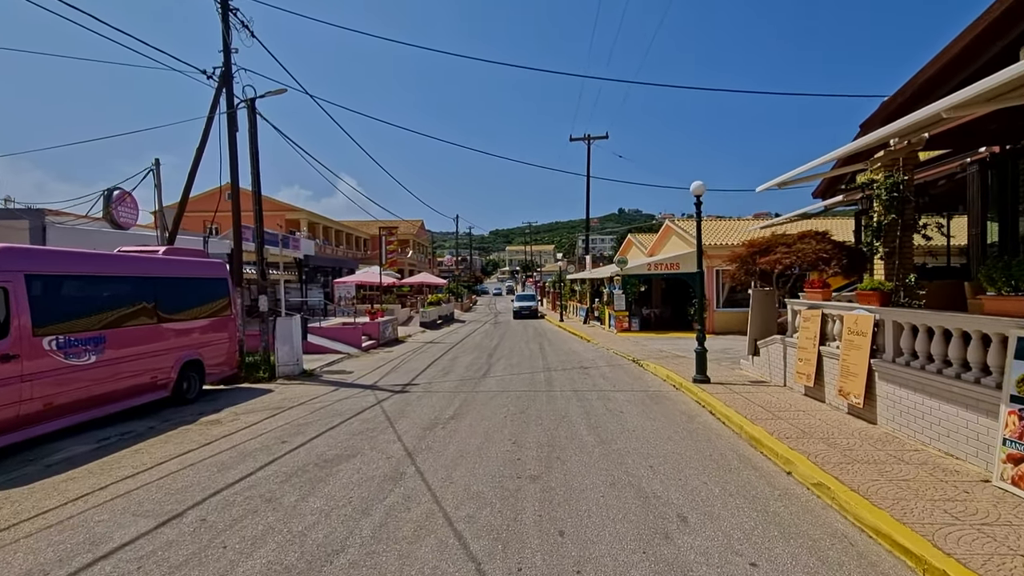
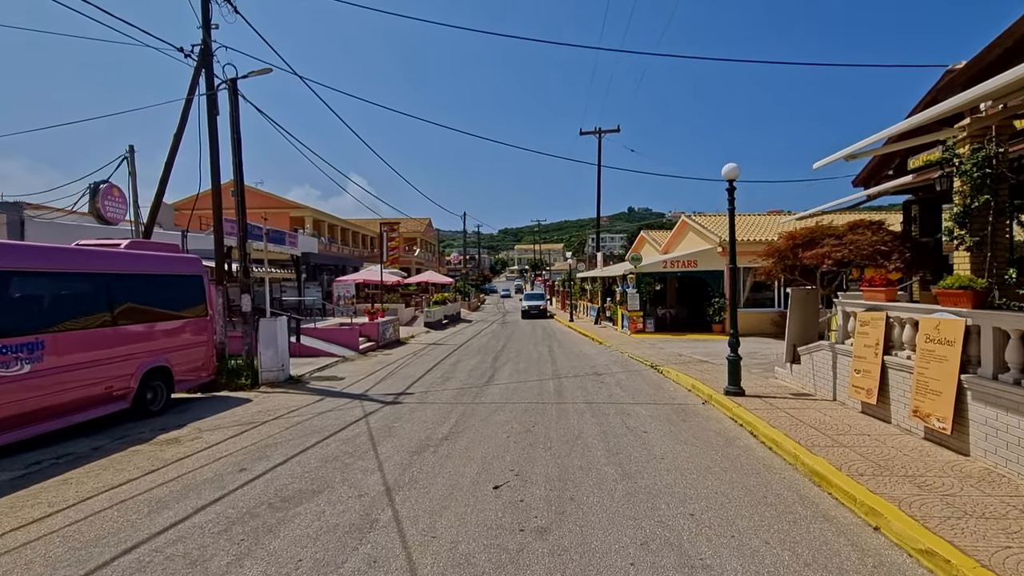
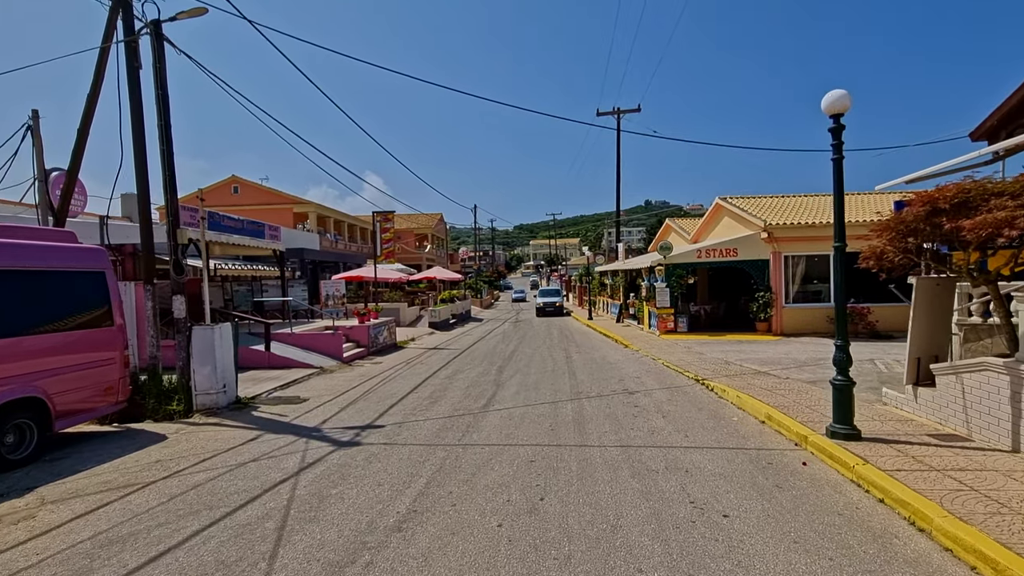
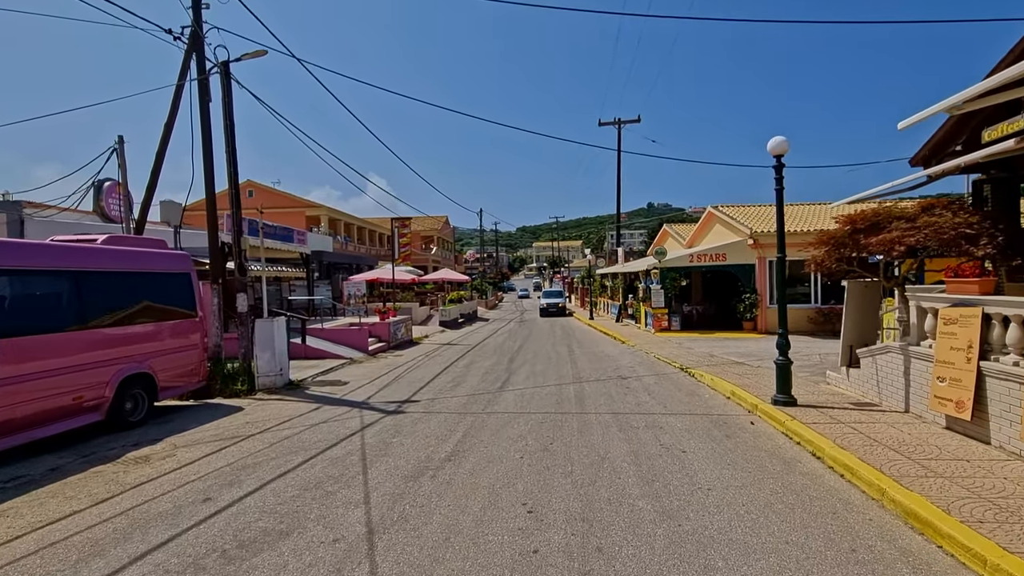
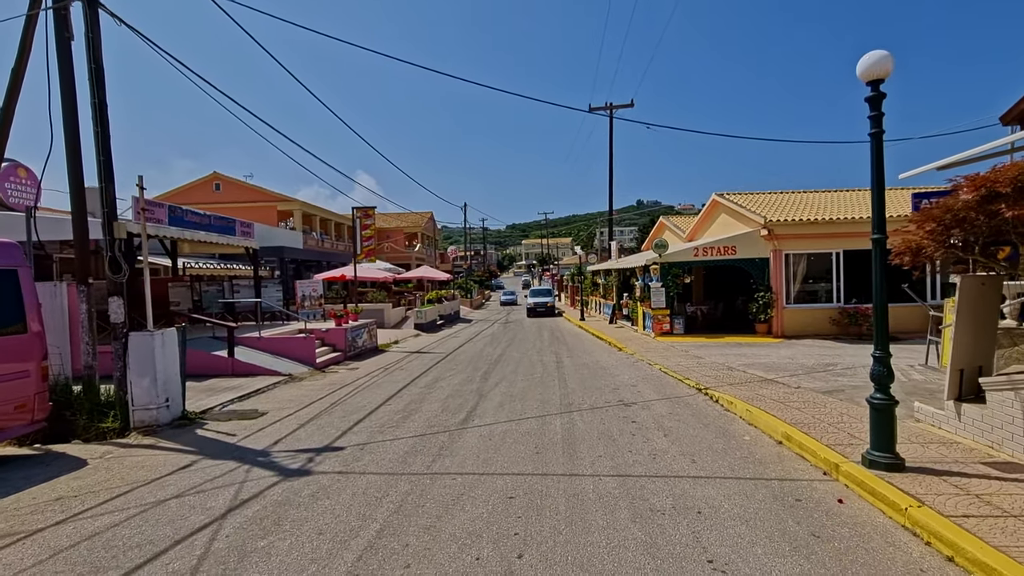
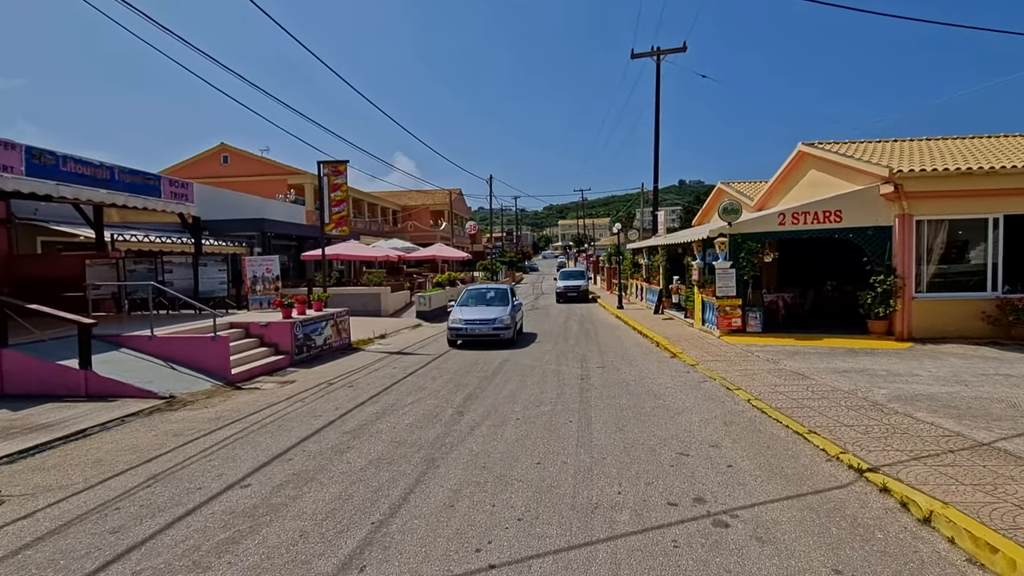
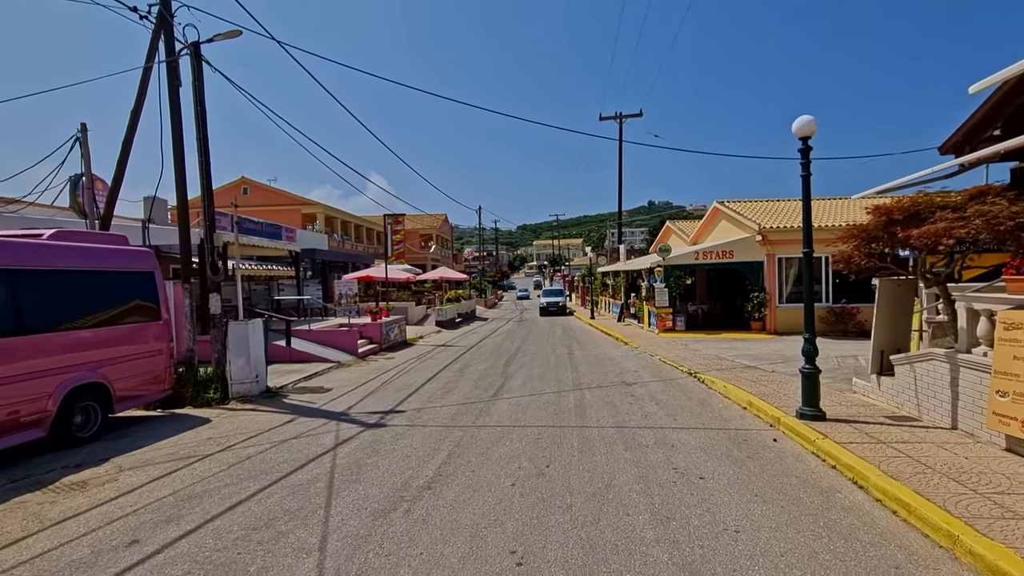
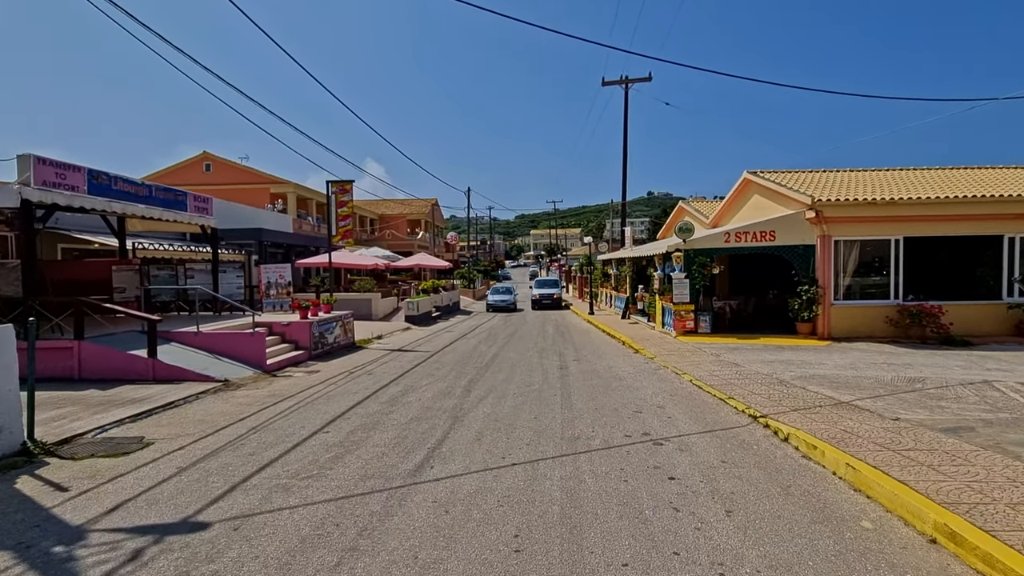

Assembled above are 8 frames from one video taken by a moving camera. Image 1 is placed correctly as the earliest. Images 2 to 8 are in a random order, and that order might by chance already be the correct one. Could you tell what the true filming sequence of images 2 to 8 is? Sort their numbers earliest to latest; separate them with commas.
2, 4, 7, 3, 5, 8, 6
